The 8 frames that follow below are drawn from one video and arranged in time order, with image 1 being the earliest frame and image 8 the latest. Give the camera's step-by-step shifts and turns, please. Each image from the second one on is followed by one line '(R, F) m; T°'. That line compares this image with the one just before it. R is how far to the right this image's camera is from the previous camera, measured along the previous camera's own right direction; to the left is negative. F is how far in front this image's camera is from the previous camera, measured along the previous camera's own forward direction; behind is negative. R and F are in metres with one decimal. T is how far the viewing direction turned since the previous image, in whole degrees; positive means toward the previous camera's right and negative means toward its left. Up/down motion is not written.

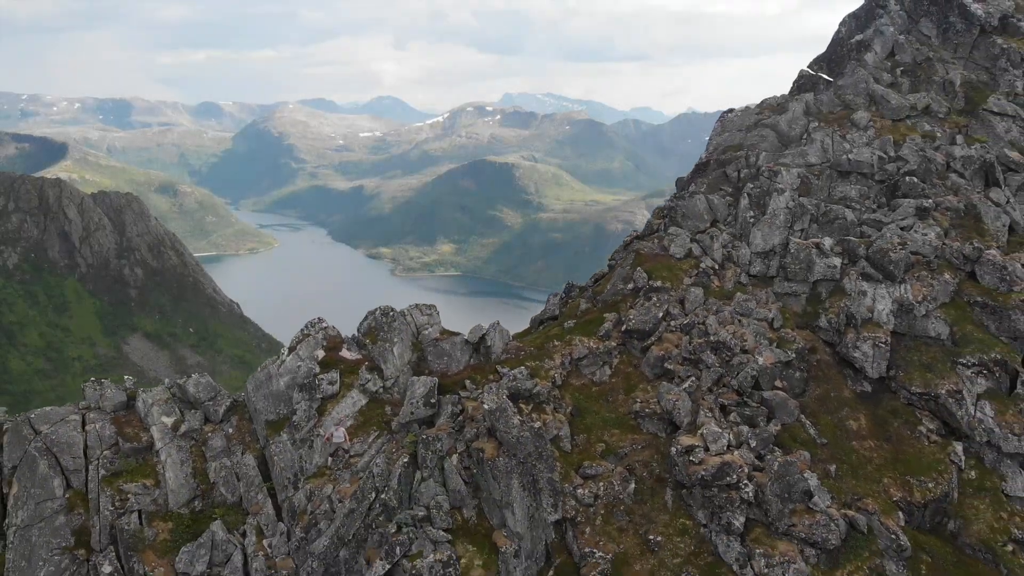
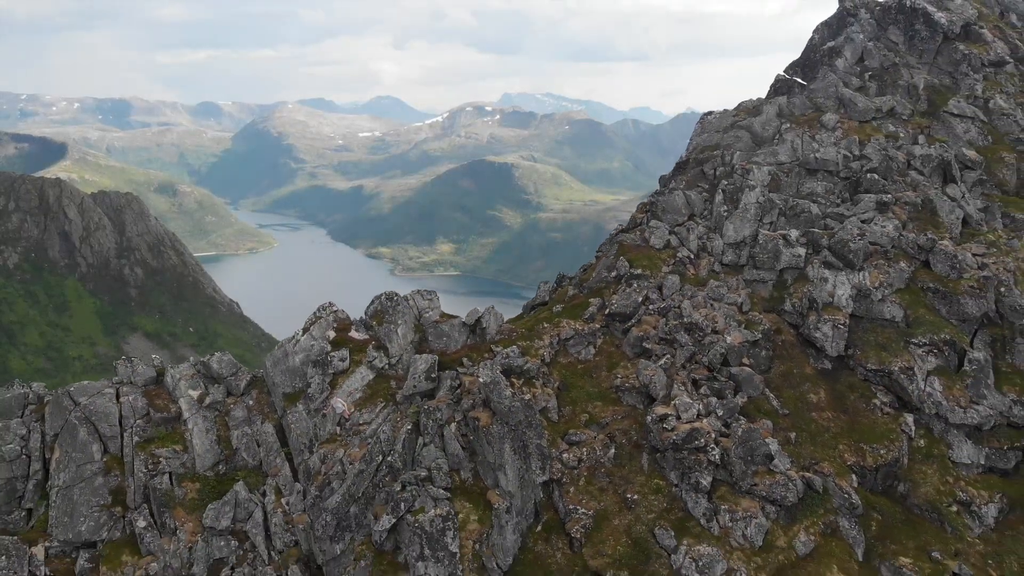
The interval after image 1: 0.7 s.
(+0.5, -4.4) m; 0°
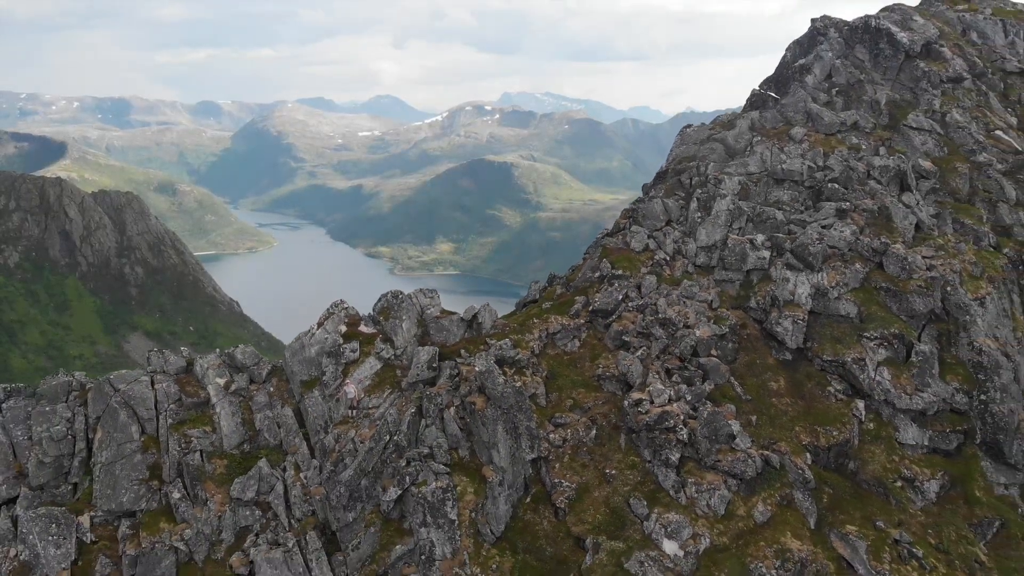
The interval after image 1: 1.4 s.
(+0.6, -5.5) m; 0°
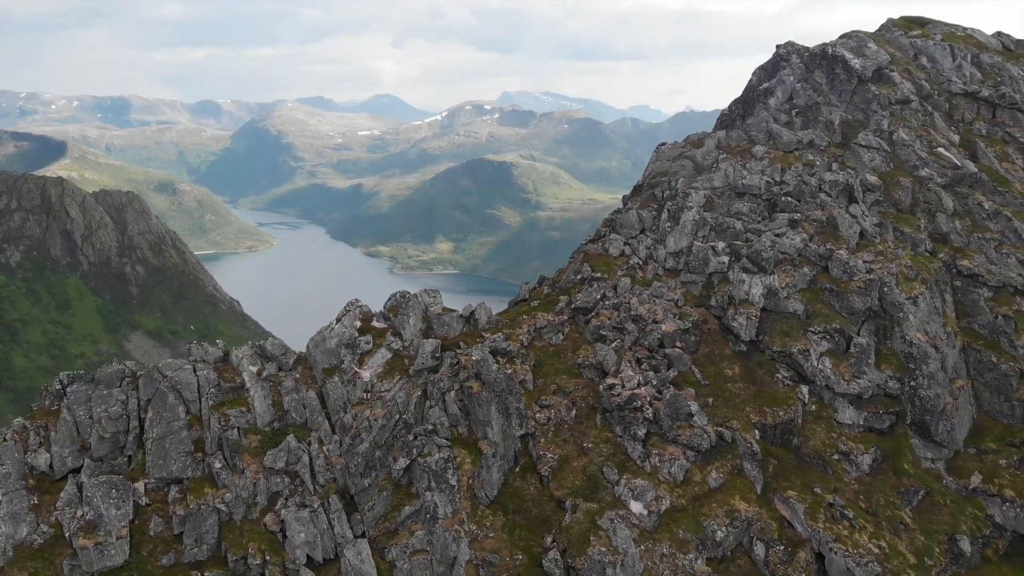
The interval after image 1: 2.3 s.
(+0.8, -8.4) m; 0°
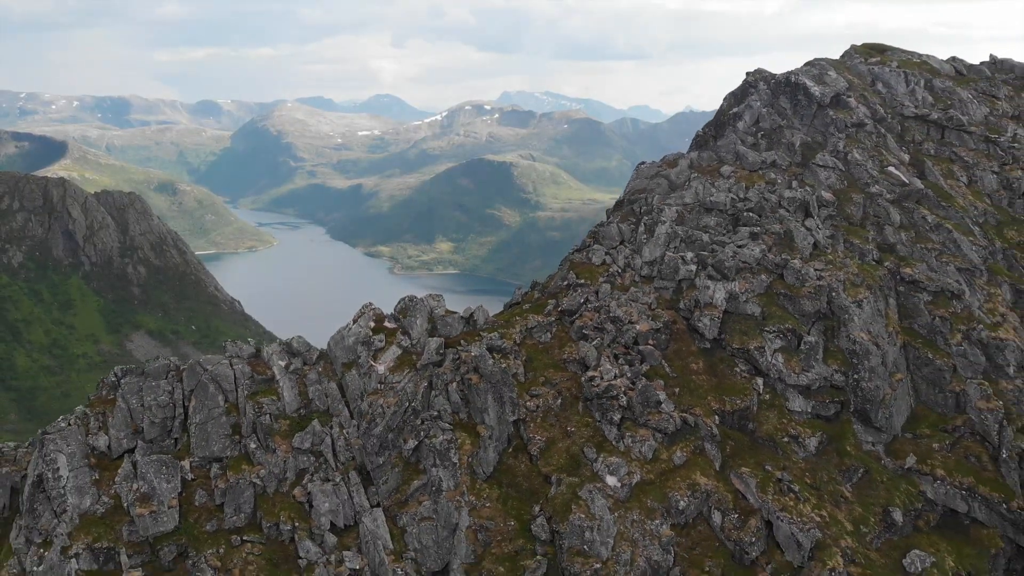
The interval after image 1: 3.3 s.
(+0.7, -9.2) m; 0°
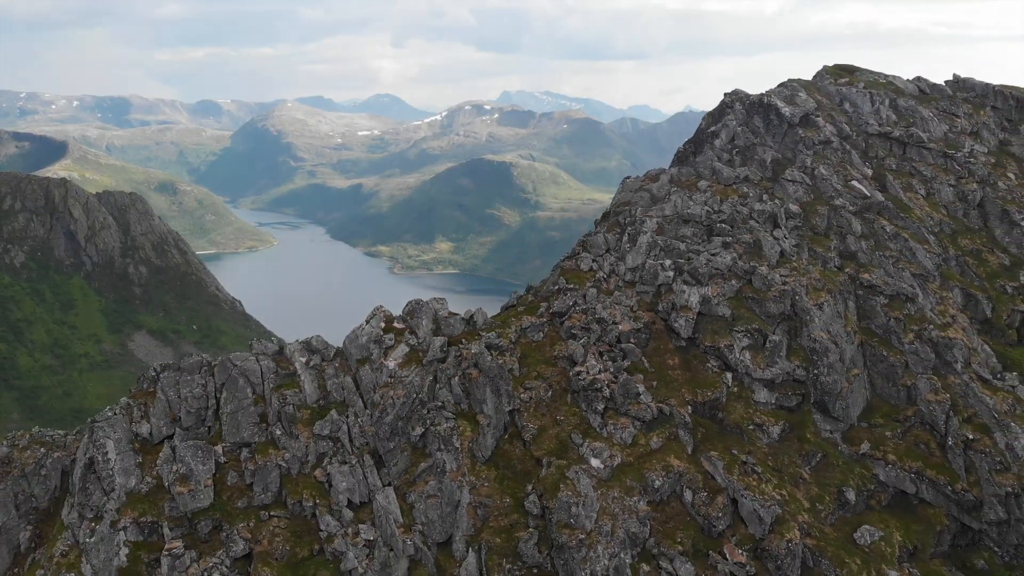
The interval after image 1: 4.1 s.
(+0.5, -8.5) m; 0°
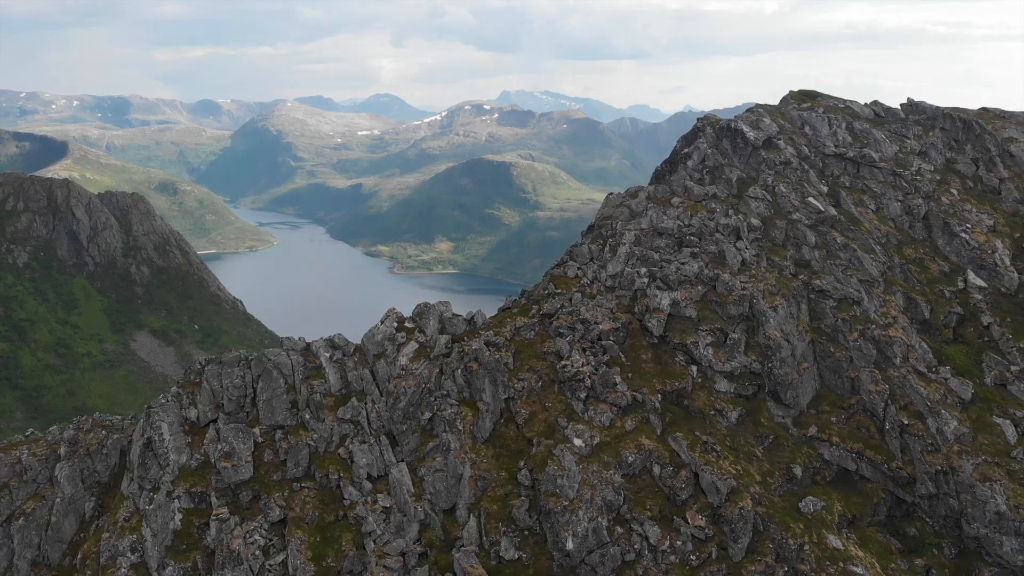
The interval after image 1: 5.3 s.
(+0.7, -12.6) m; 0°
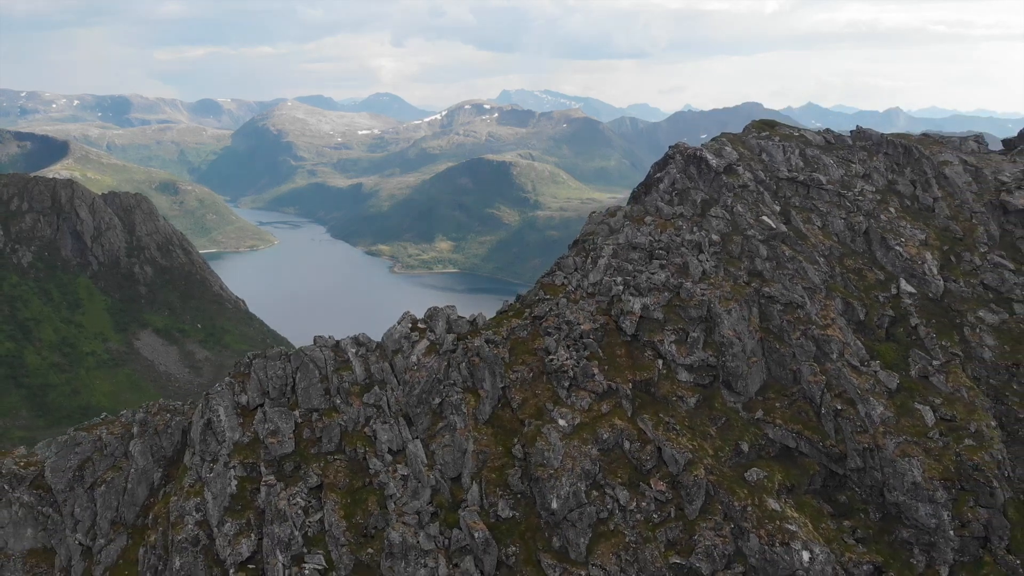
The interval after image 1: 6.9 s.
(+0.8, -18.1) m; 0°
